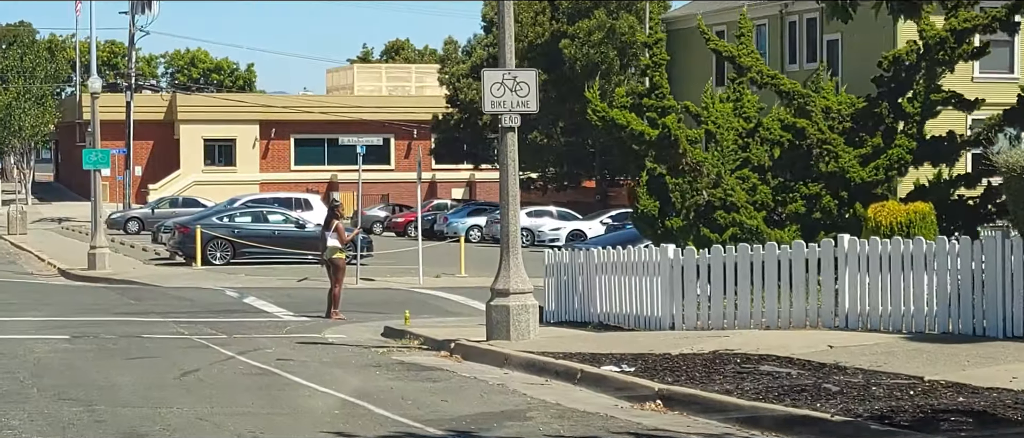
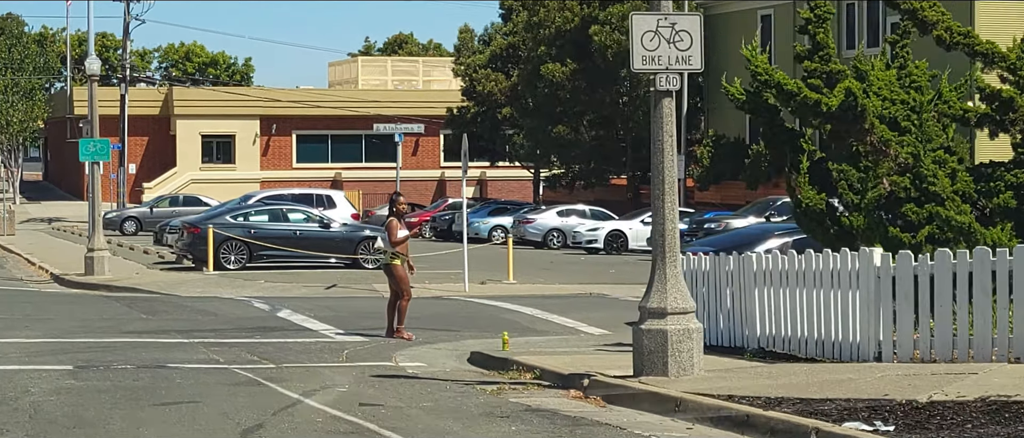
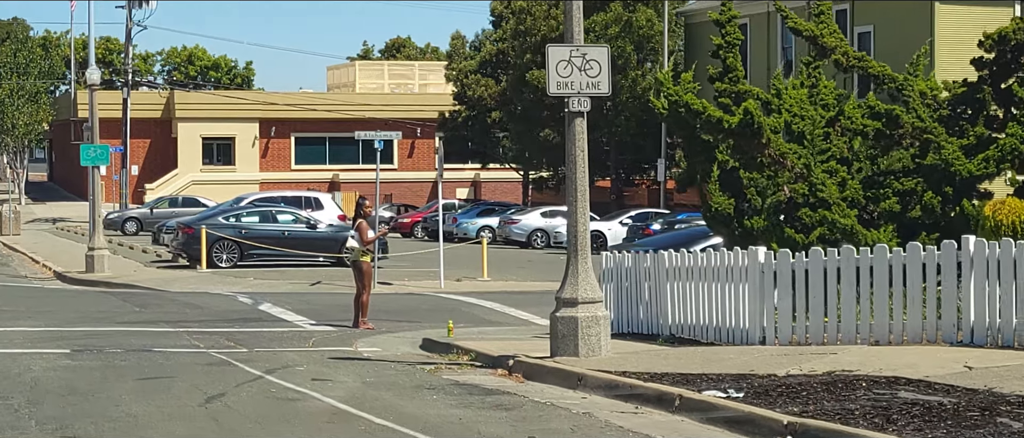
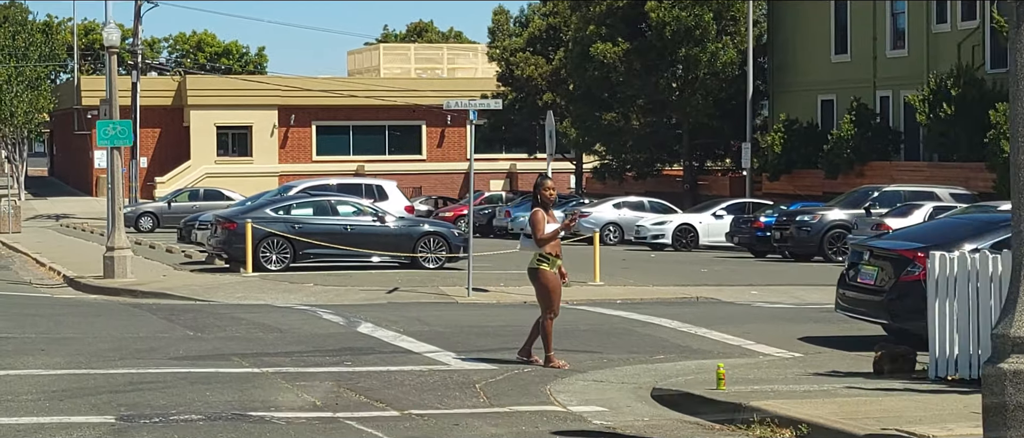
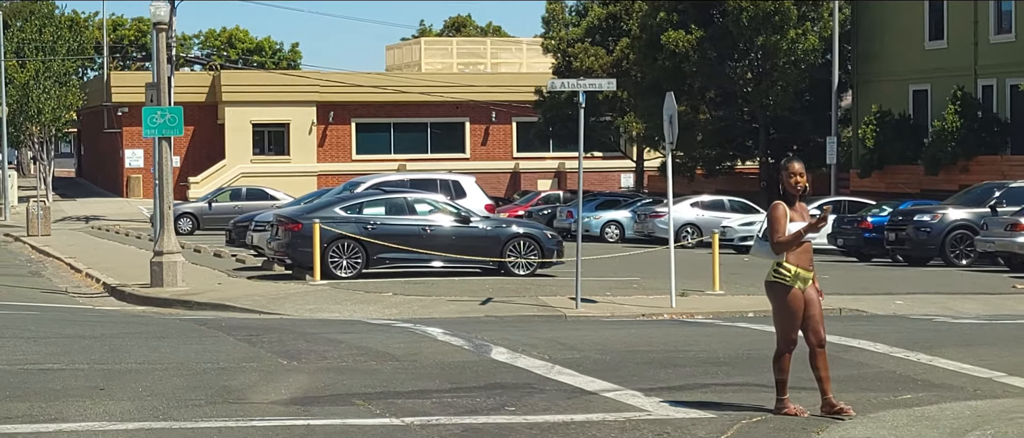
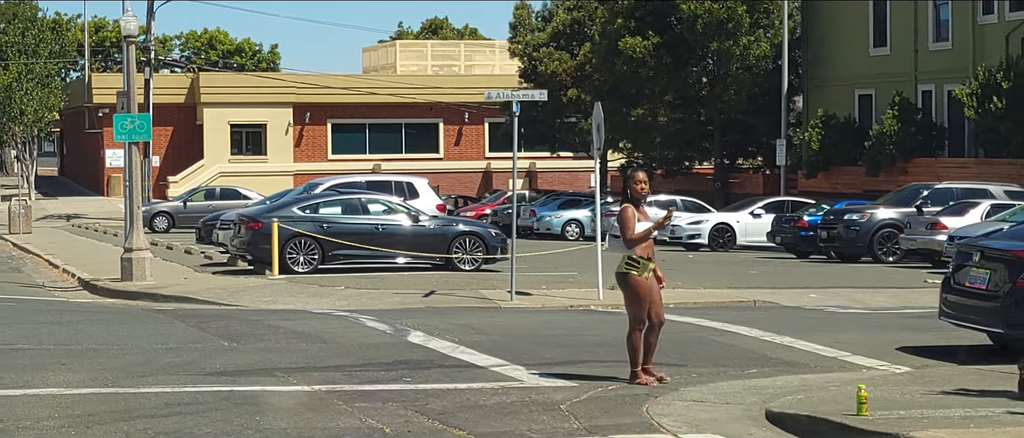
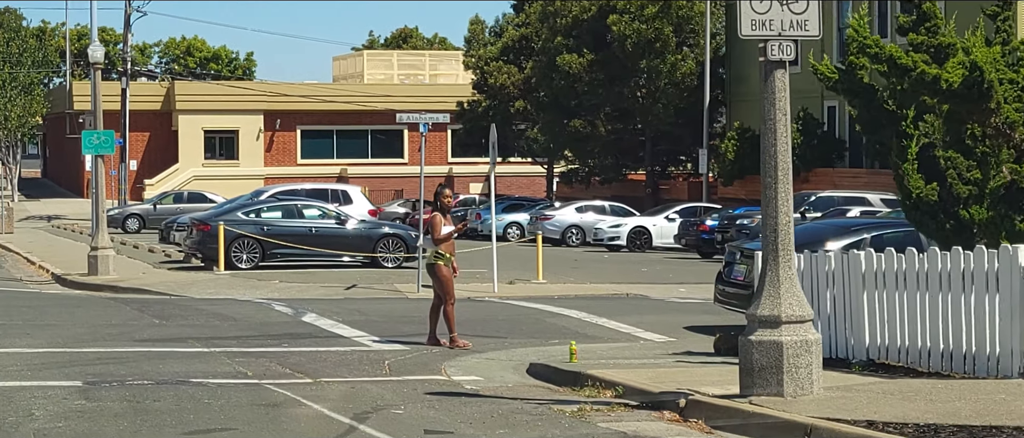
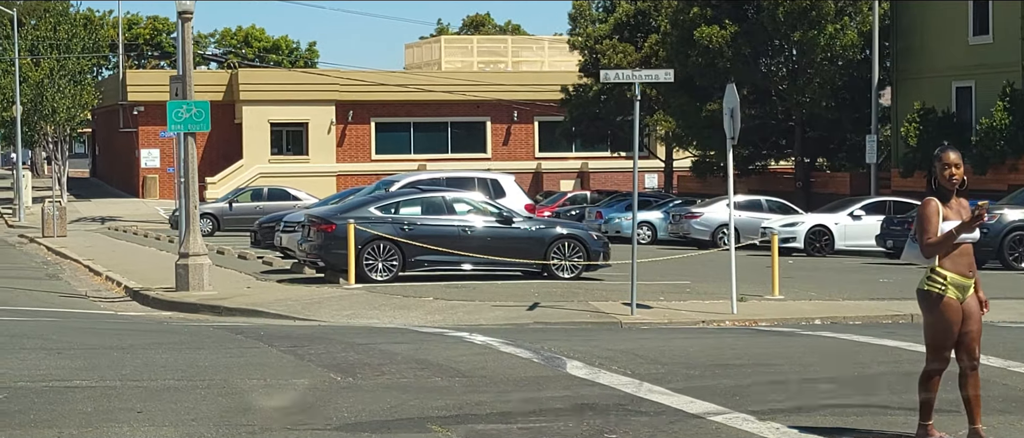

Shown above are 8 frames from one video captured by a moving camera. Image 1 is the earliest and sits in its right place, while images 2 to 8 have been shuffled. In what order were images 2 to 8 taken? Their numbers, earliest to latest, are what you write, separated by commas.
3, 2, 7, 4, 6, 5, 8
